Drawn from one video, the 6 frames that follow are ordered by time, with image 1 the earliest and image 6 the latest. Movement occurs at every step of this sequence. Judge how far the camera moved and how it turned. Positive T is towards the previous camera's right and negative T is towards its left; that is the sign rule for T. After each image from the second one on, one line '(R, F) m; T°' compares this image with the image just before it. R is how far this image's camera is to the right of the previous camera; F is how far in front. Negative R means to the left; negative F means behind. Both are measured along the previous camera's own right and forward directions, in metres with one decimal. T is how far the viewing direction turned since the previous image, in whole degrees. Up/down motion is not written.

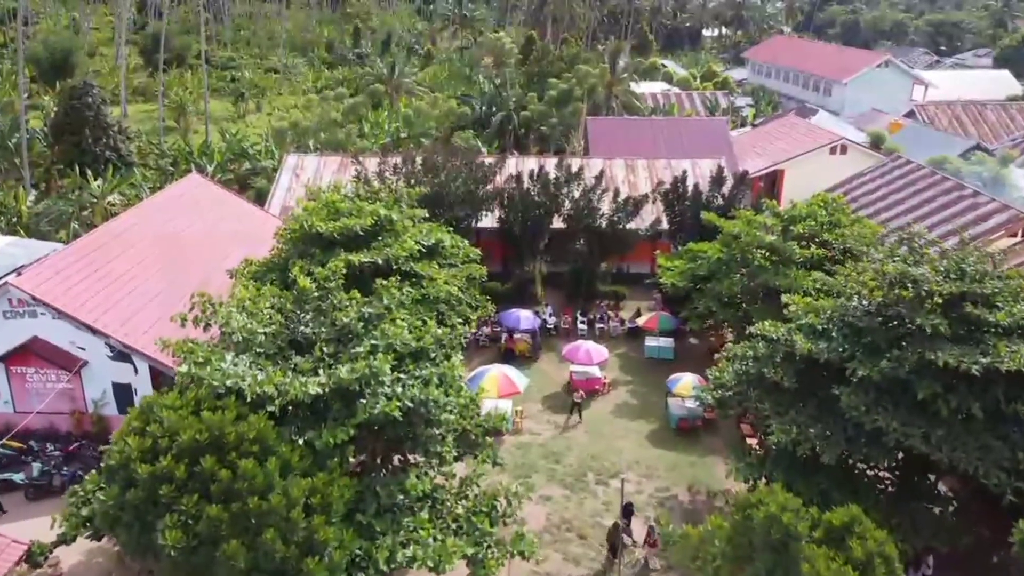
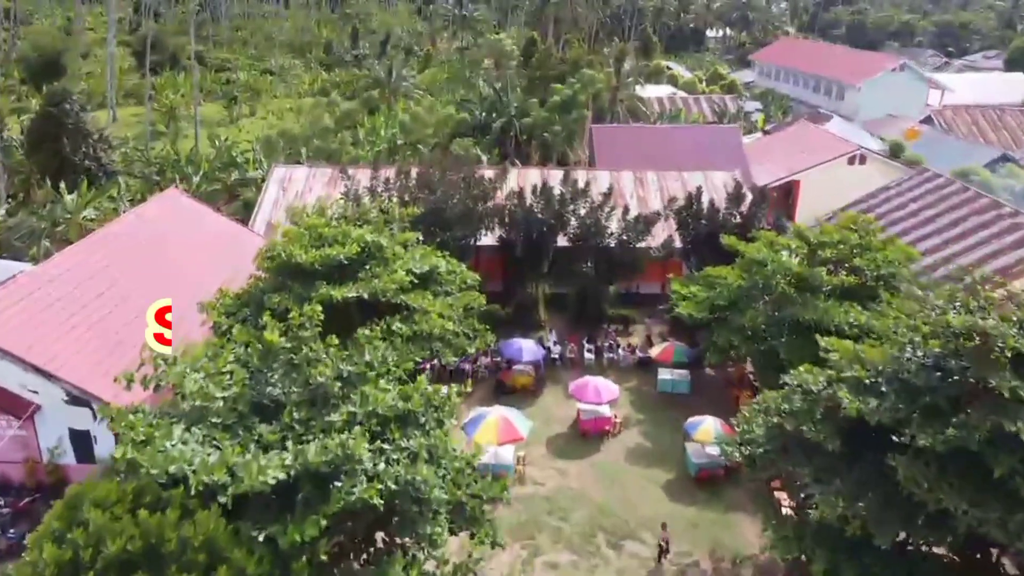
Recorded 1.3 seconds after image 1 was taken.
(0.0, +1.5) m; 0°
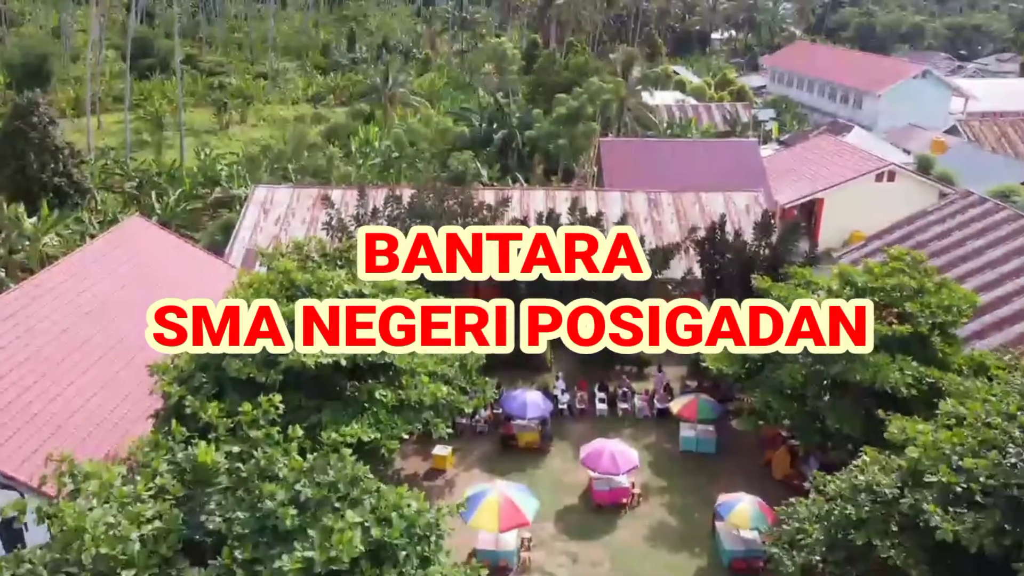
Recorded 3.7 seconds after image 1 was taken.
(0.0, +2.0) m; 0°
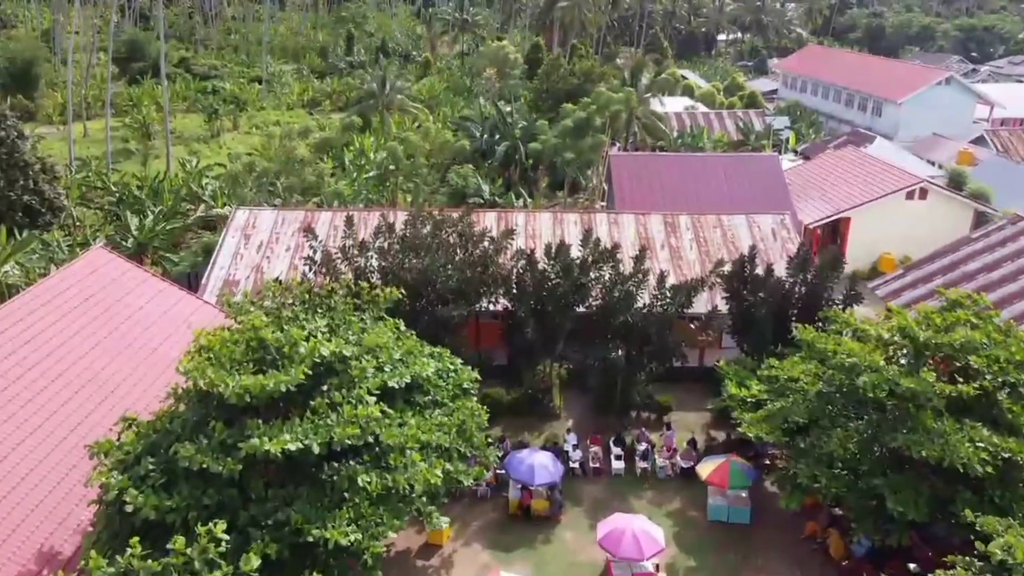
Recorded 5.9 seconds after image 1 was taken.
(-0.1, +1.8) m; 0°
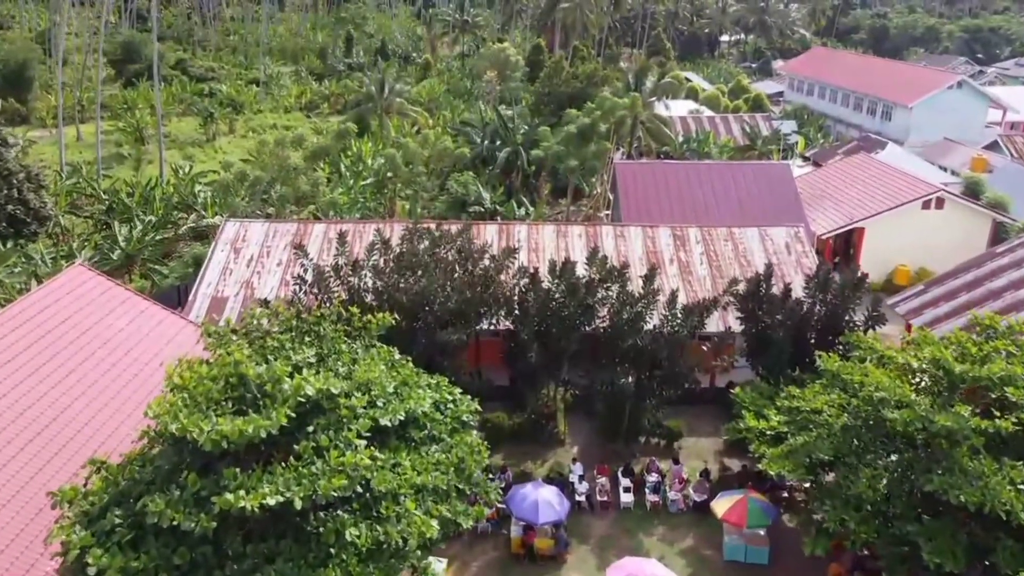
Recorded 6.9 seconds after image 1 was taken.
(0.0, +0.9) m; 0°
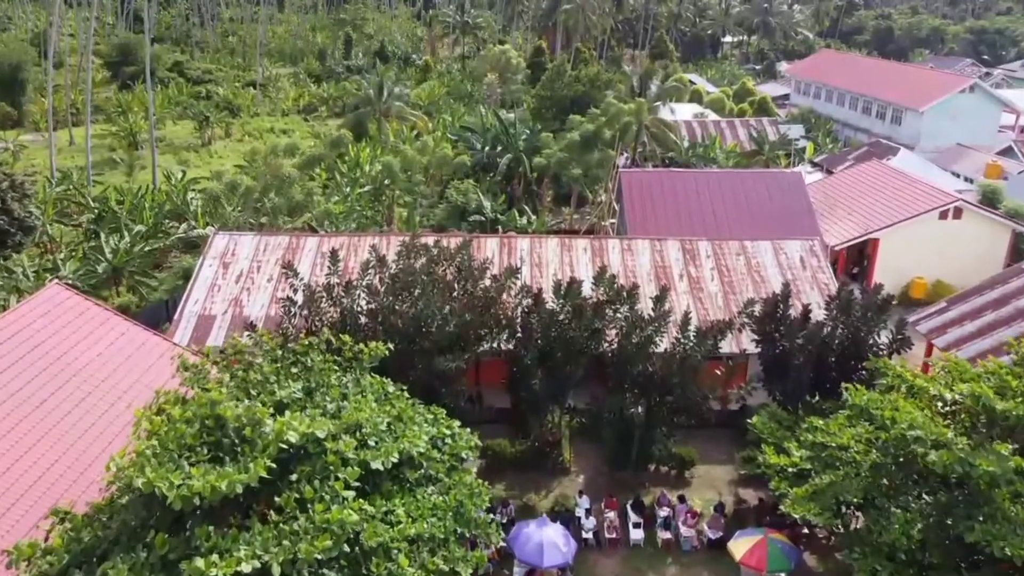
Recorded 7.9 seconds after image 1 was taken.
(0.0, +0.8) m; 0°
